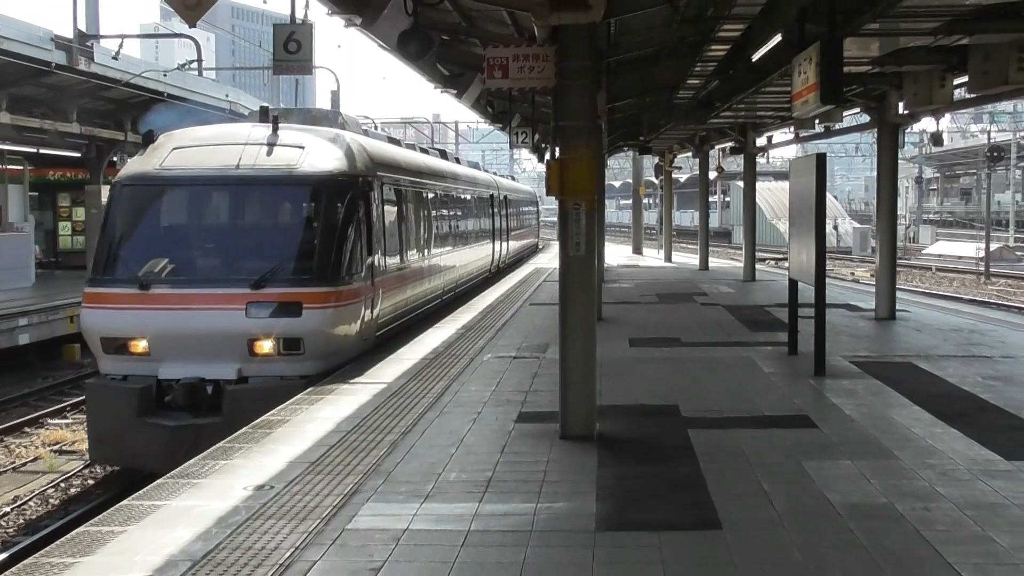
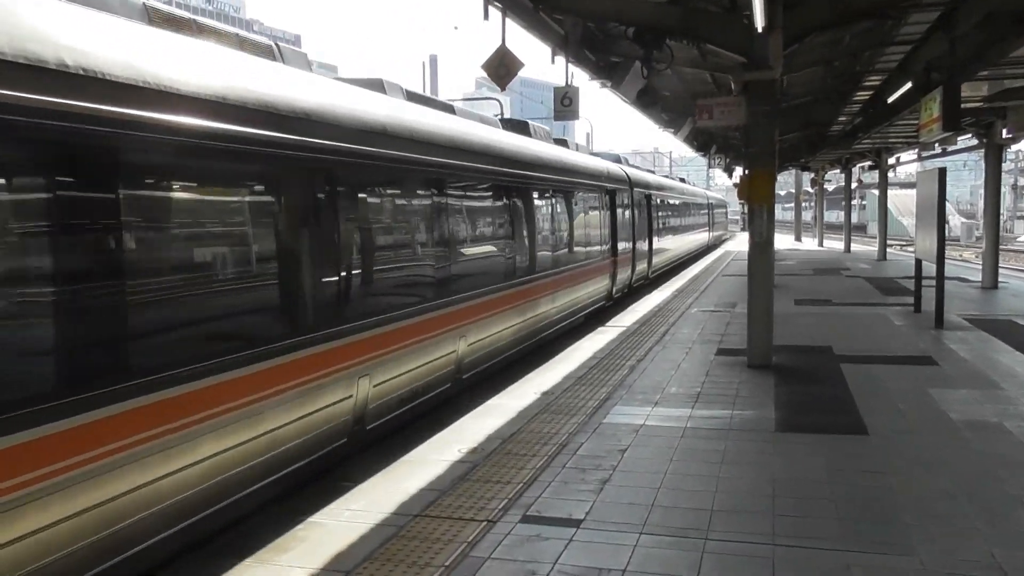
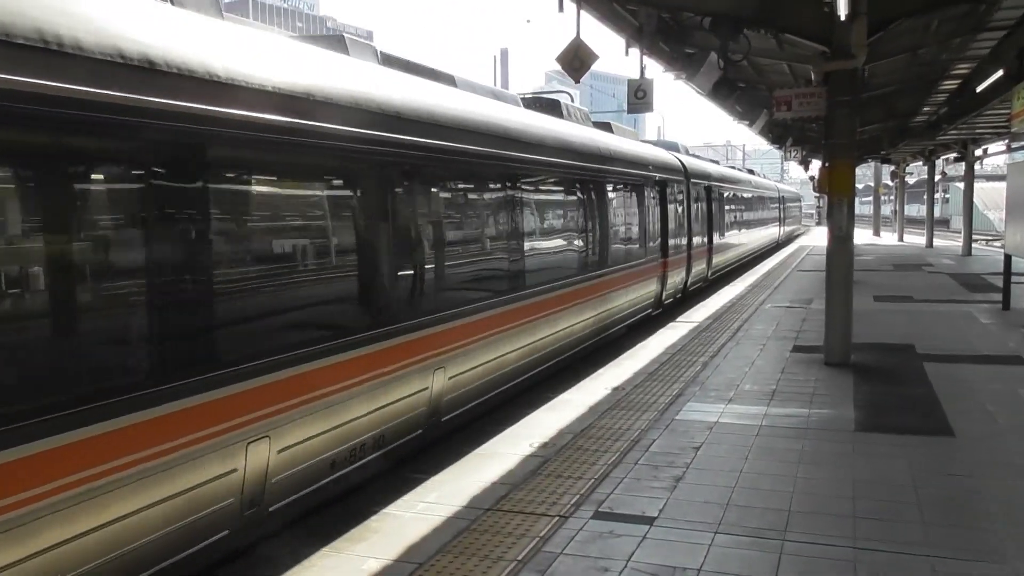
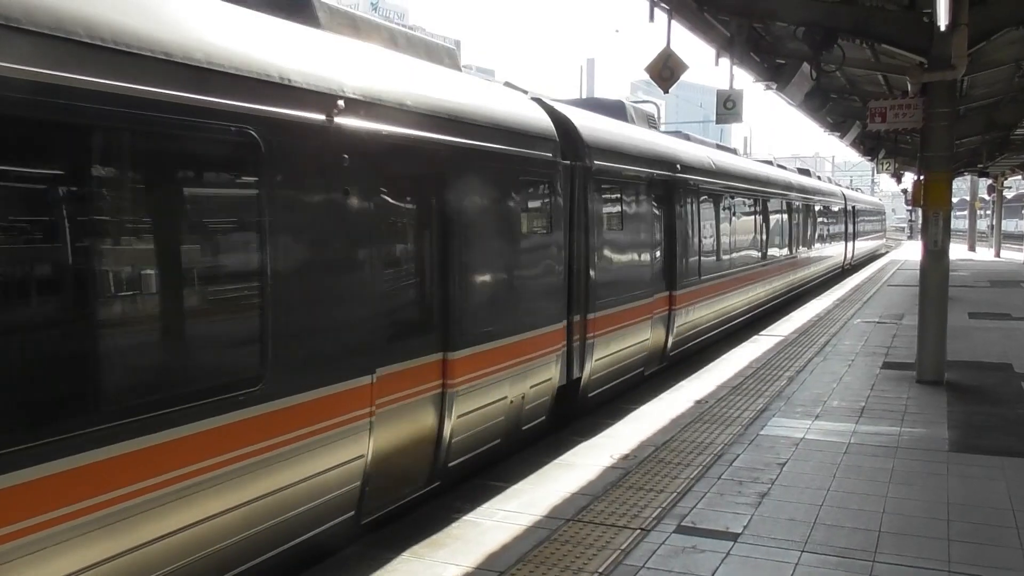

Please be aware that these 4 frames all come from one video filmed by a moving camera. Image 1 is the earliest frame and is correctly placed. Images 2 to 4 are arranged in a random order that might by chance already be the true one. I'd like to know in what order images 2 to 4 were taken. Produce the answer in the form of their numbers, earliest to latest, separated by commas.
2, 3, 4
